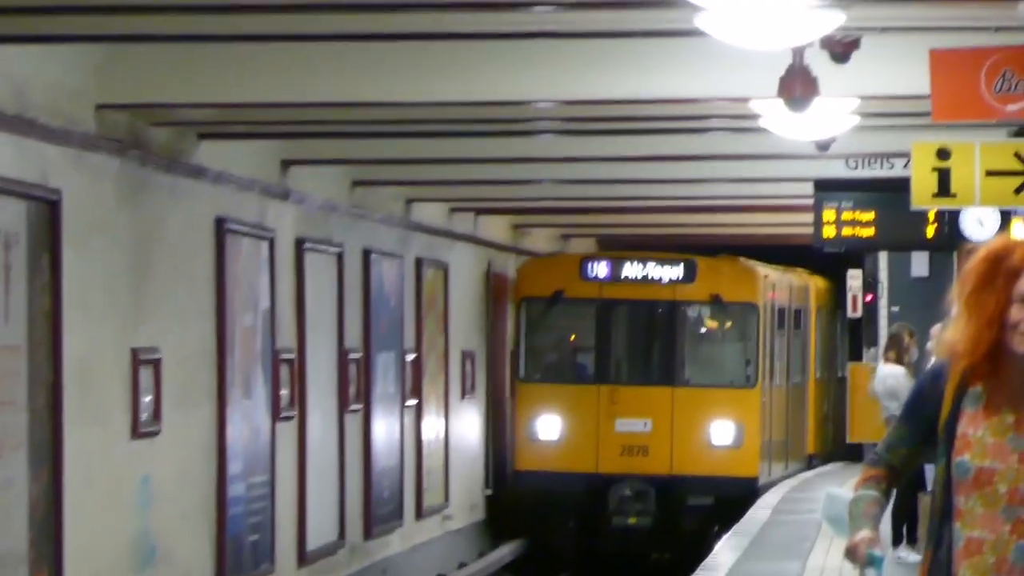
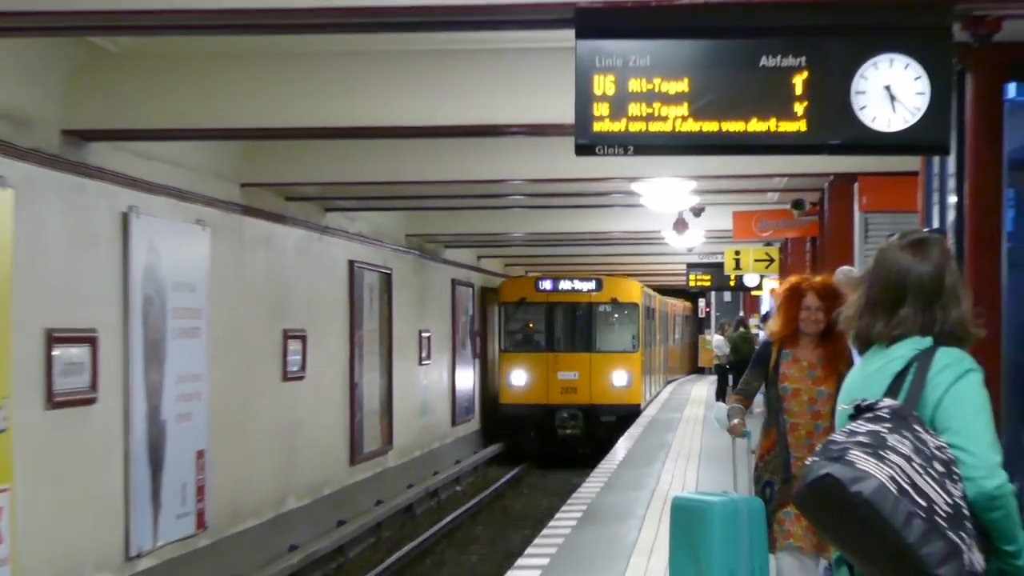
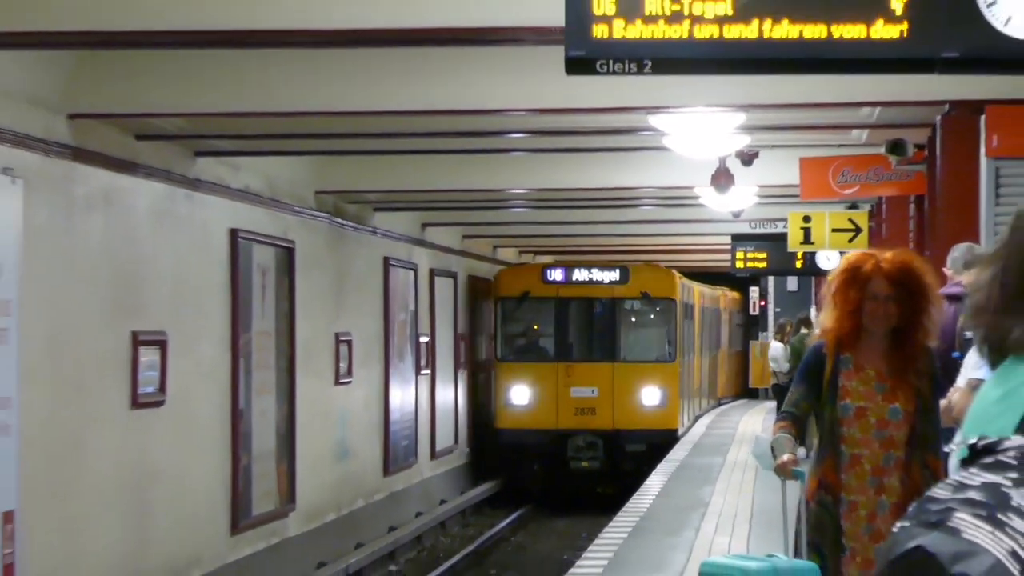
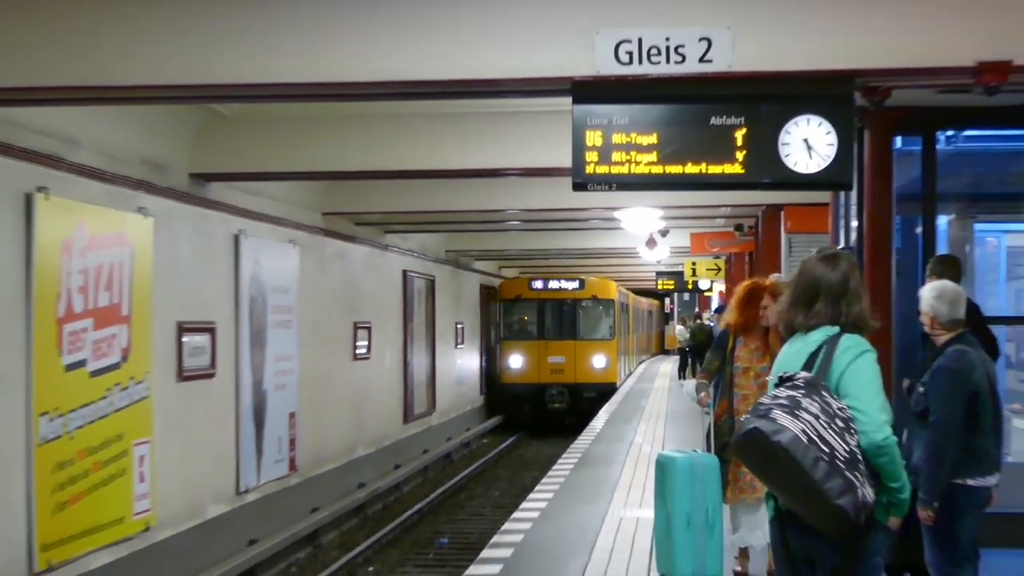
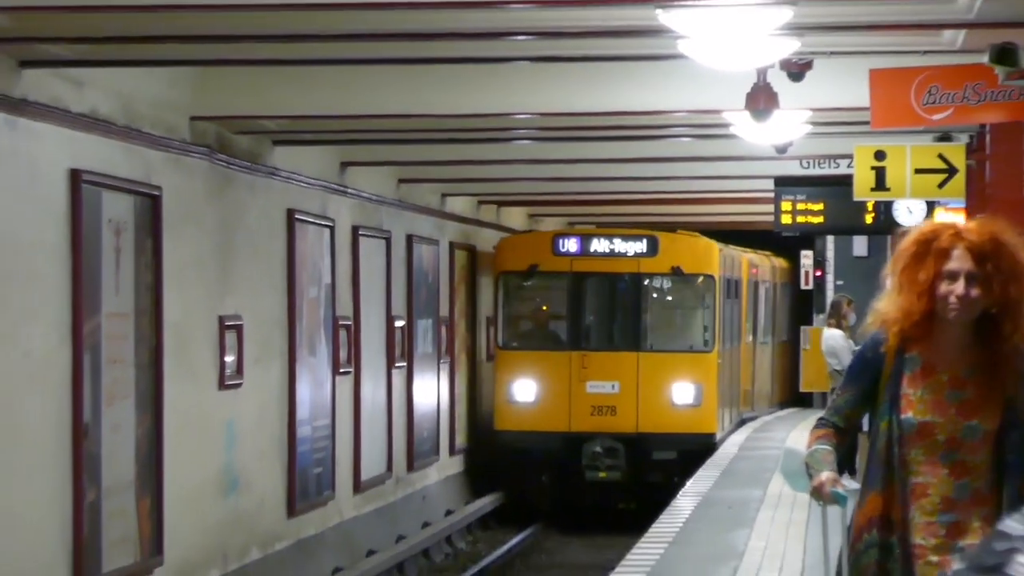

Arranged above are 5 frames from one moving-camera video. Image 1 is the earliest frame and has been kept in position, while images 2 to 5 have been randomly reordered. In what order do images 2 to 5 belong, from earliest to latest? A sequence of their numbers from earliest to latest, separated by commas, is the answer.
5, 3, 2, 4
